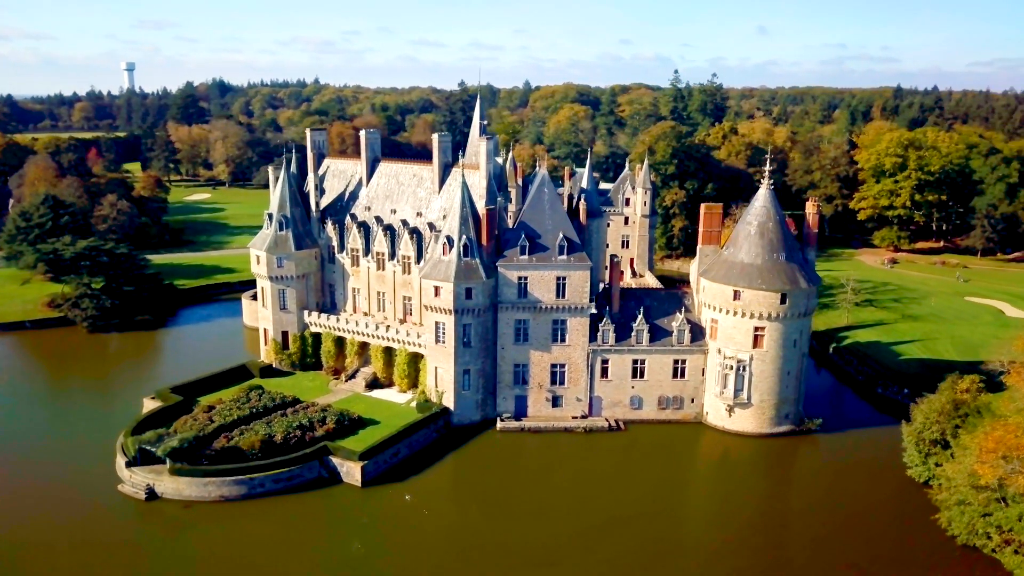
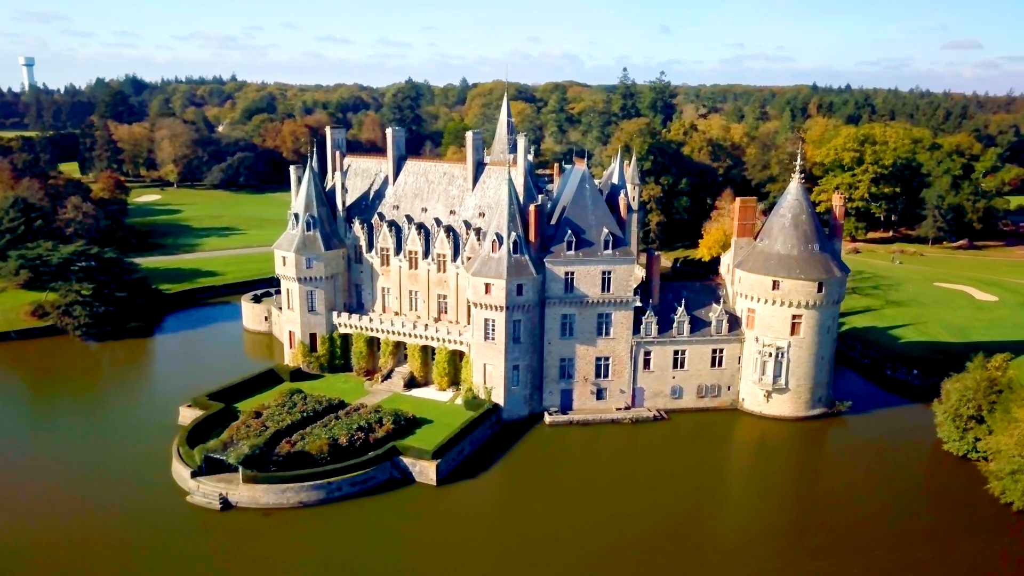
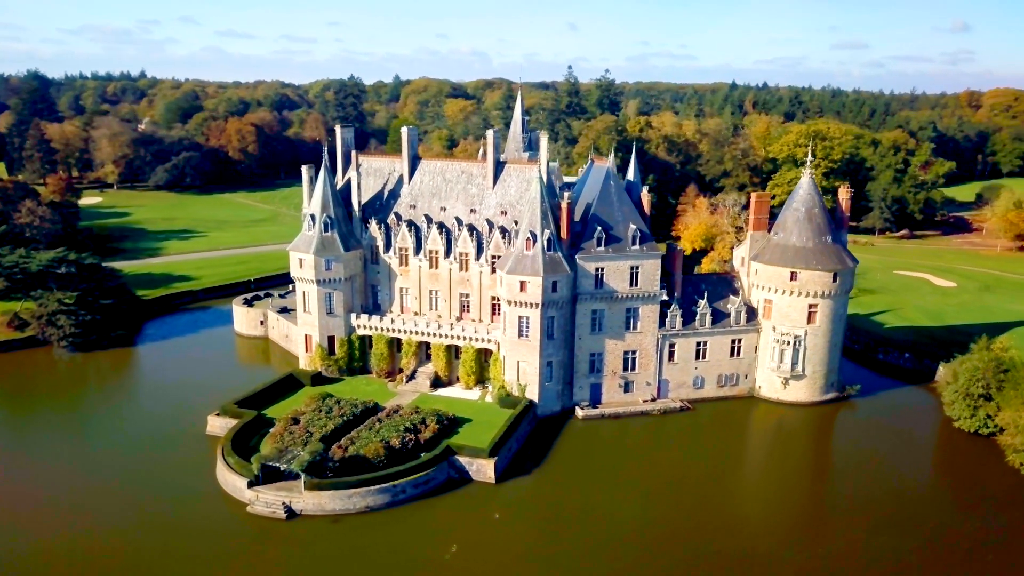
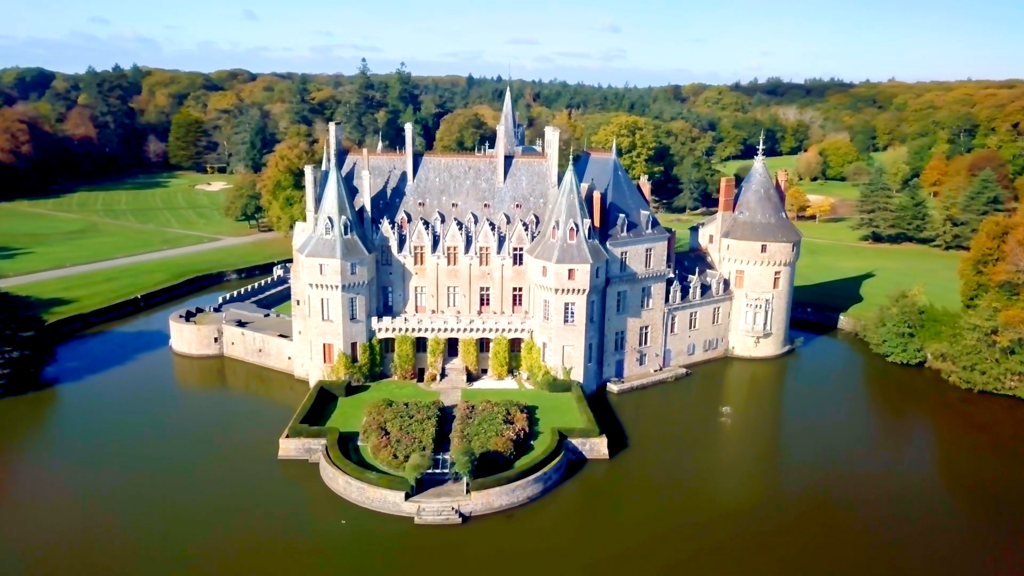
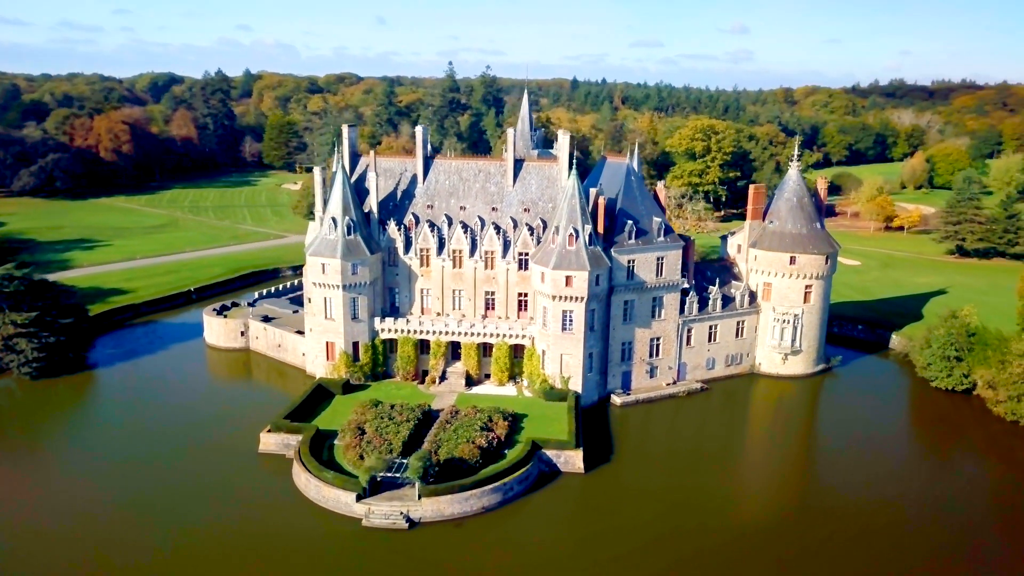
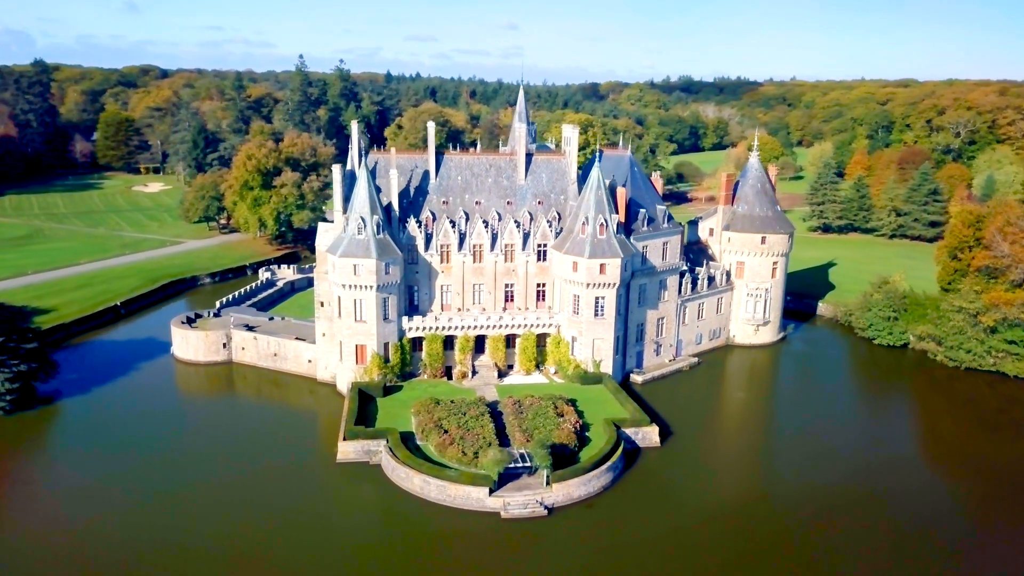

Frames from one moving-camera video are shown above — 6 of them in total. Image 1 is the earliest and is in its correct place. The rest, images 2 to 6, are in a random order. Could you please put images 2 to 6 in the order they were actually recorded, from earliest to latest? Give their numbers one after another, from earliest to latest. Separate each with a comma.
2, 3, 5, 4, 6
